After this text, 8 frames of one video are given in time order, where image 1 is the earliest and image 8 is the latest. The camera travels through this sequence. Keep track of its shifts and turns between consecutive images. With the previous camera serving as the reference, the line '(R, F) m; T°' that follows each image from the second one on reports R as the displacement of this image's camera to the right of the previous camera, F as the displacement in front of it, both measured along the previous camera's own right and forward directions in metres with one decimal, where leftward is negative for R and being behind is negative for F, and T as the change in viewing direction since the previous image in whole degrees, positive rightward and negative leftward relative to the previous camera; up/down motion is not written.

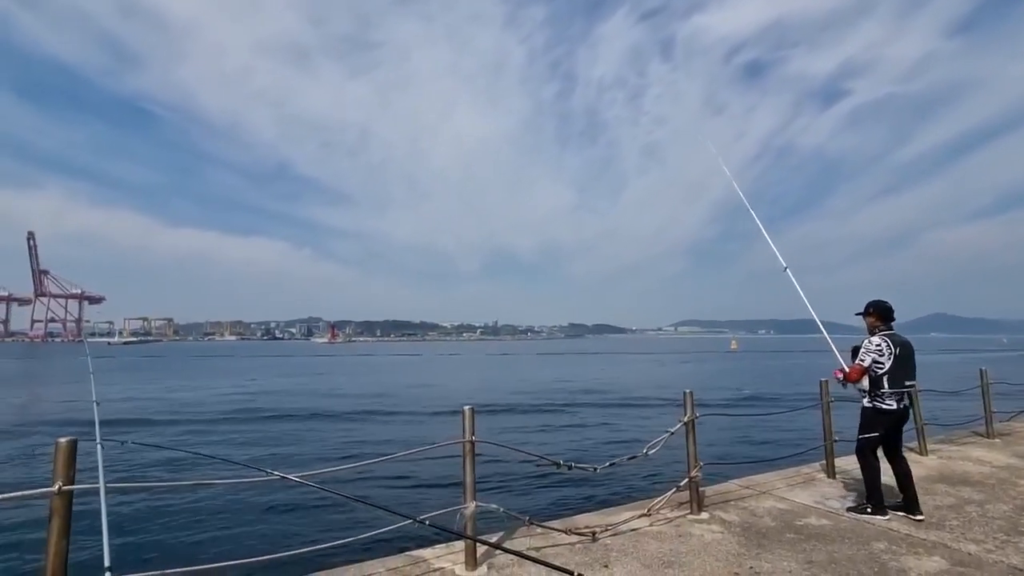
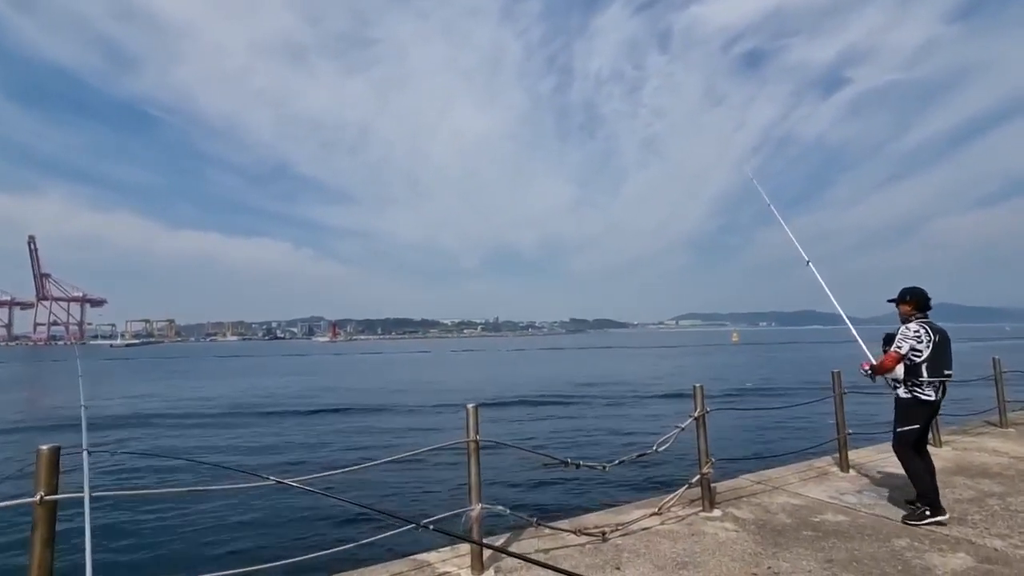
(0.0, +0.2) m; 0°
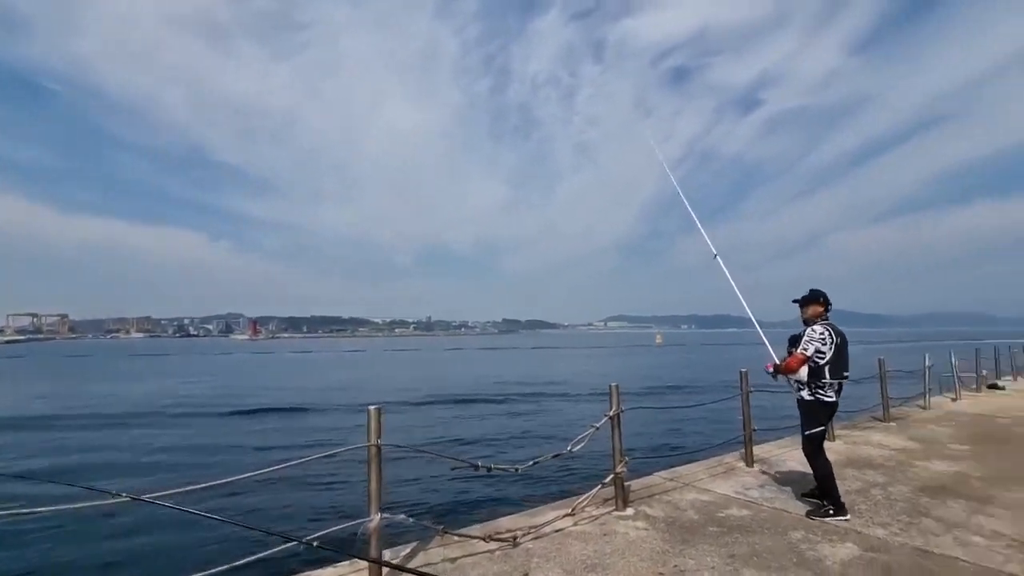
(+0.2, +0.2) m; +8°
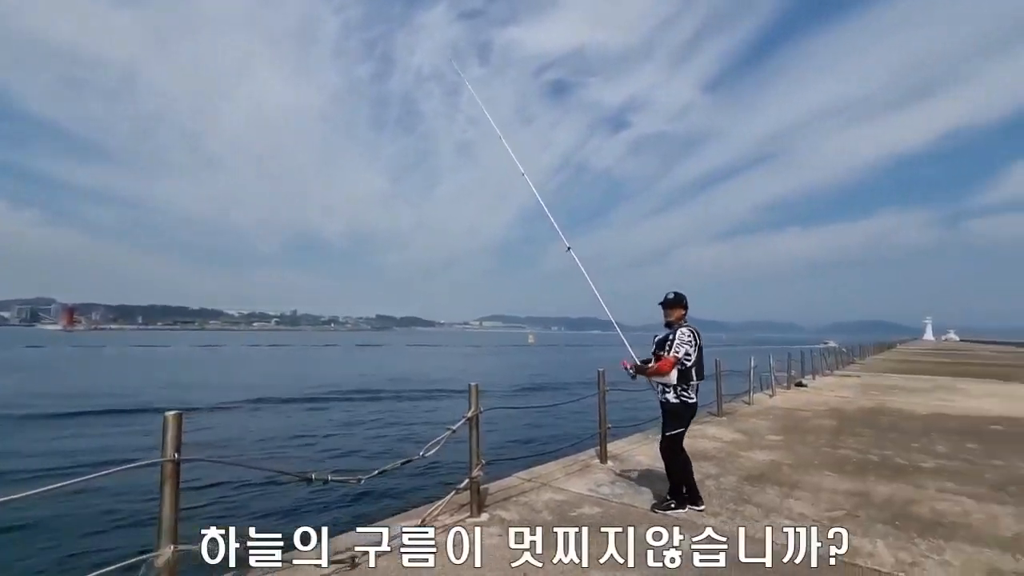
(+0.2, +0.3) m; +14°
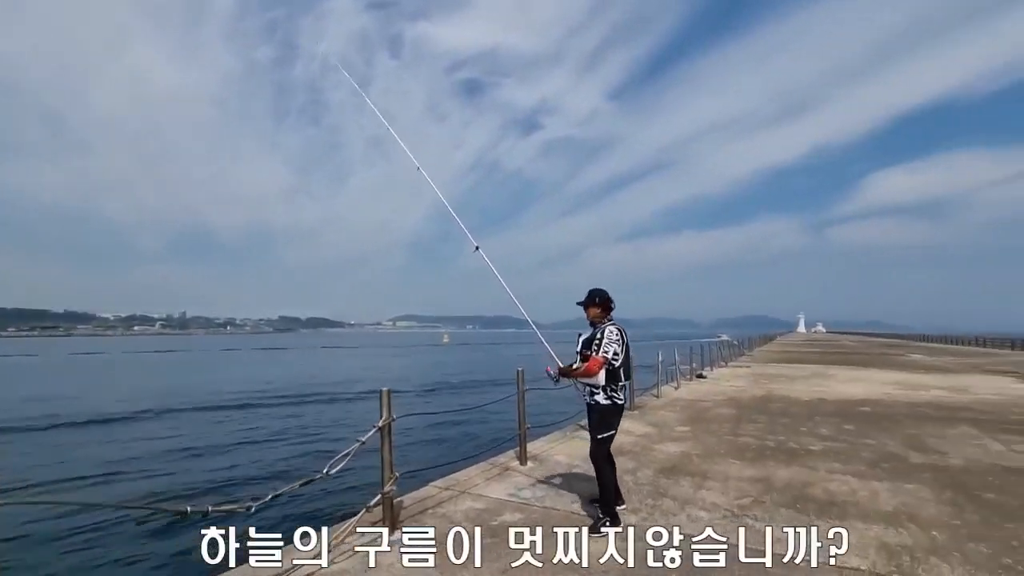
(0.0, +0.3) m; +10°
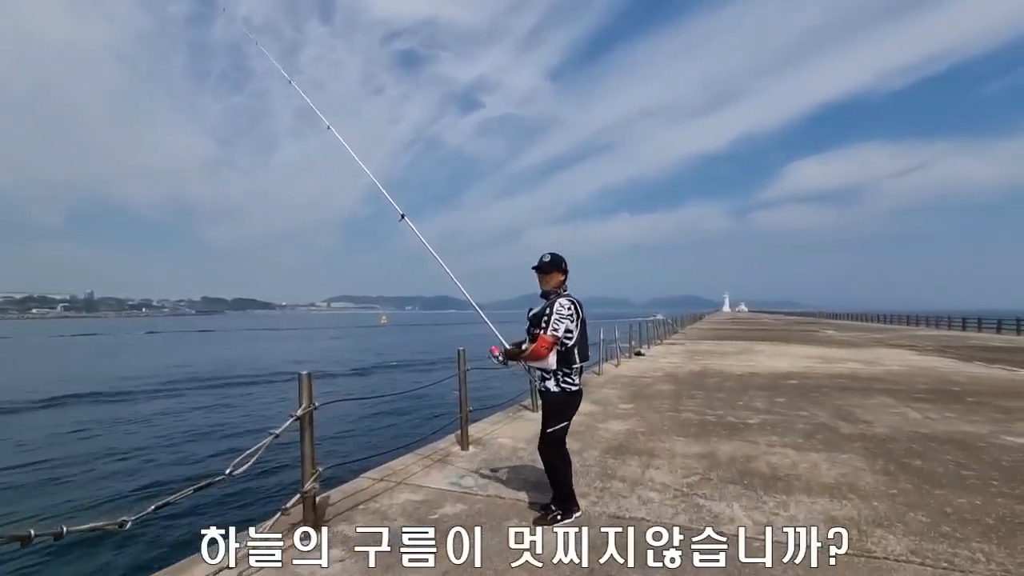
(0.0, +0.4) m; +7°
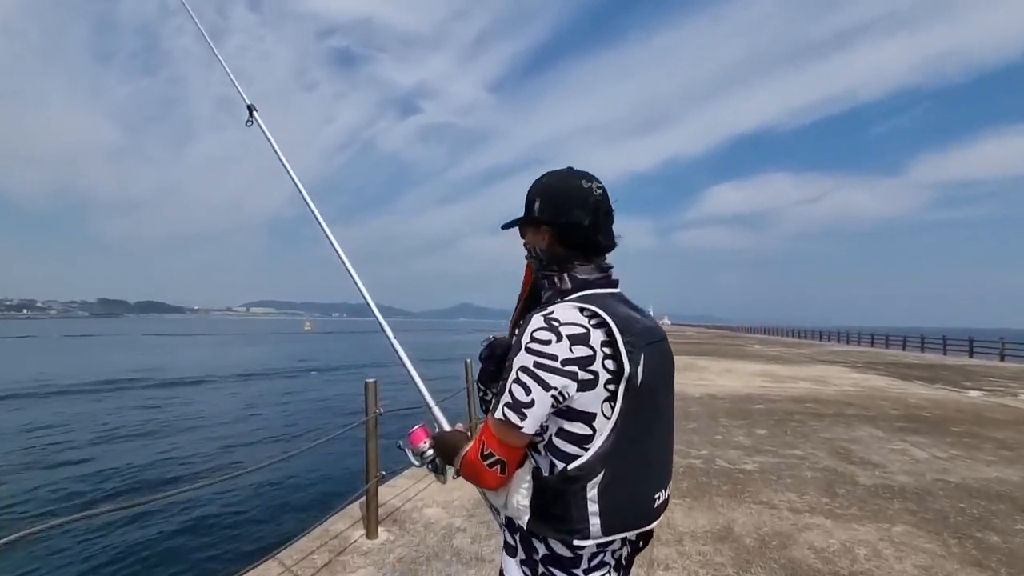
(0.0, +1.8) m; +8°
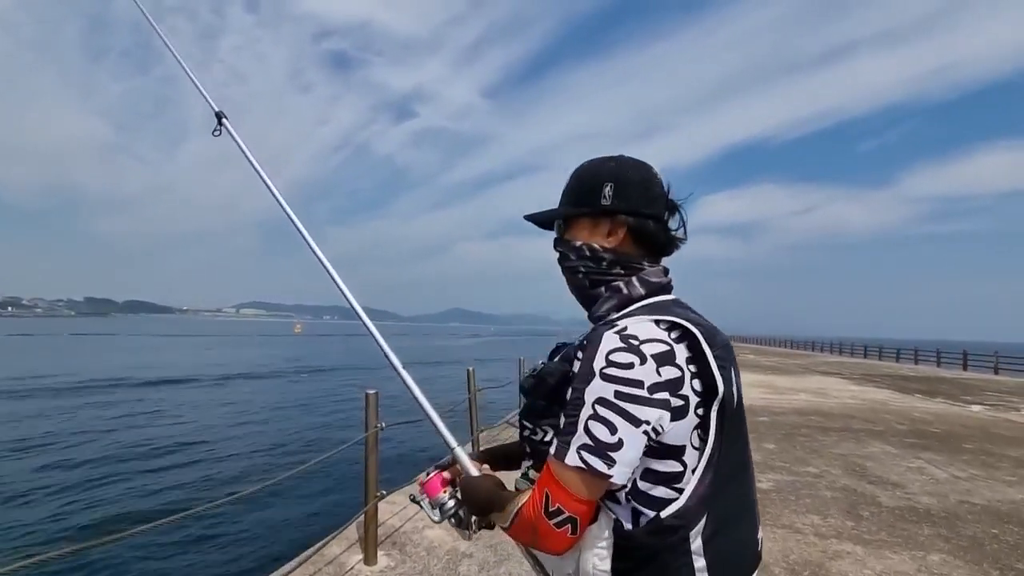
(-0.2, +0.3) m; +1°
